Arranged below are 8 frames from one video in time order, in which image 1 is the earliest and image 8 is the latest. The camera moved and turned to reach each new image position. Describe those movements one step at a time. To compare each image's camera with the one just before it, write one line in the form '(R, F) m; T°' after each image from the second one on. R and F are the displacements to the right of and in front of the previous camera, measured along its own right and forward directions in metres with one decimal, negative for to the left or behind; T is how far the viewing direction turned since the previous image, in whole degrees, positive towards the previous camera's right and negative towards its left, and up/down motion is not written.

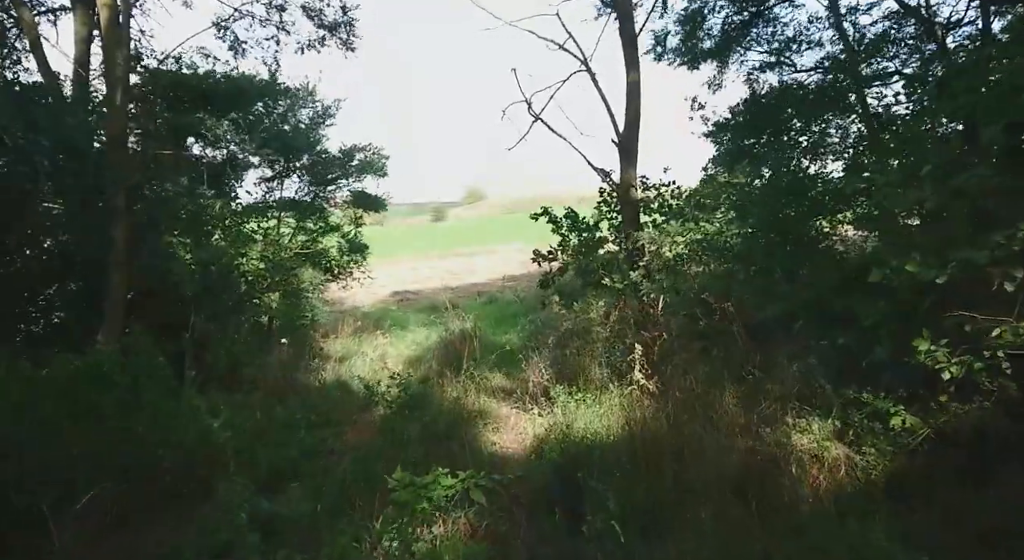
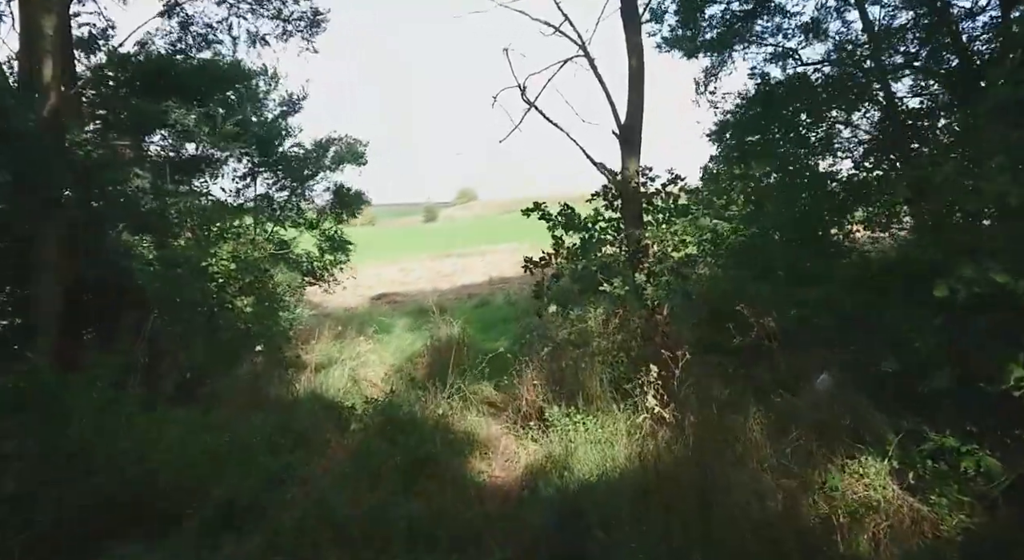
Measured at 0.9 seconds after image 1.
(0.0, +0.6) m; +1°
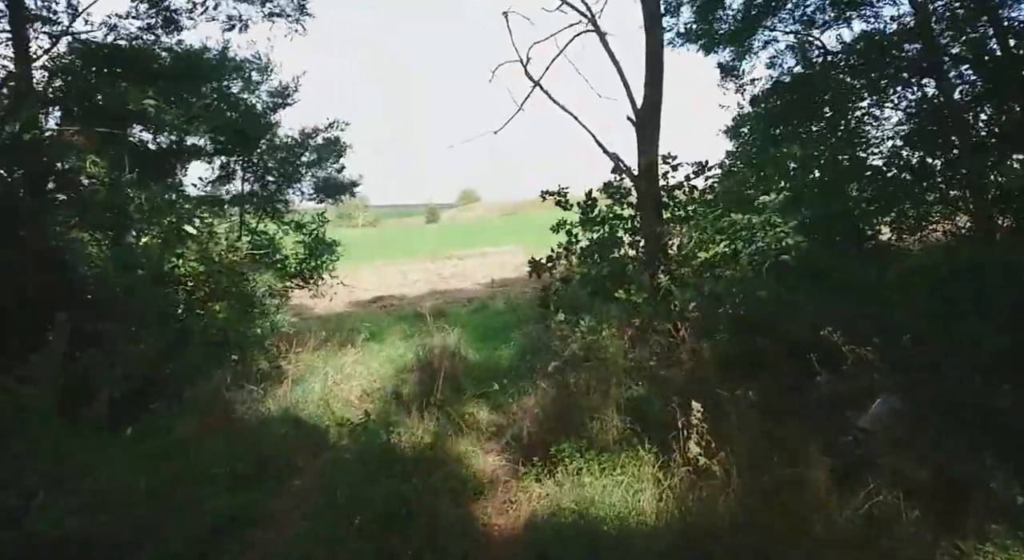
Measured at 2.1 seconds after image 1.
(0.0, +0.8) m; 0°
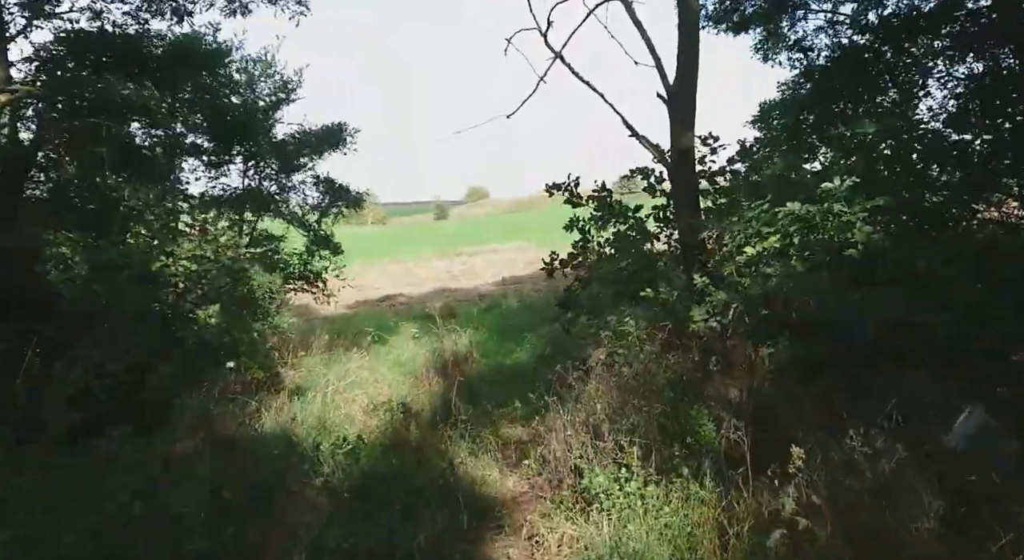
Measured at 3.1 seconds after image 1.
(-0.1, +0.6) m; -1°
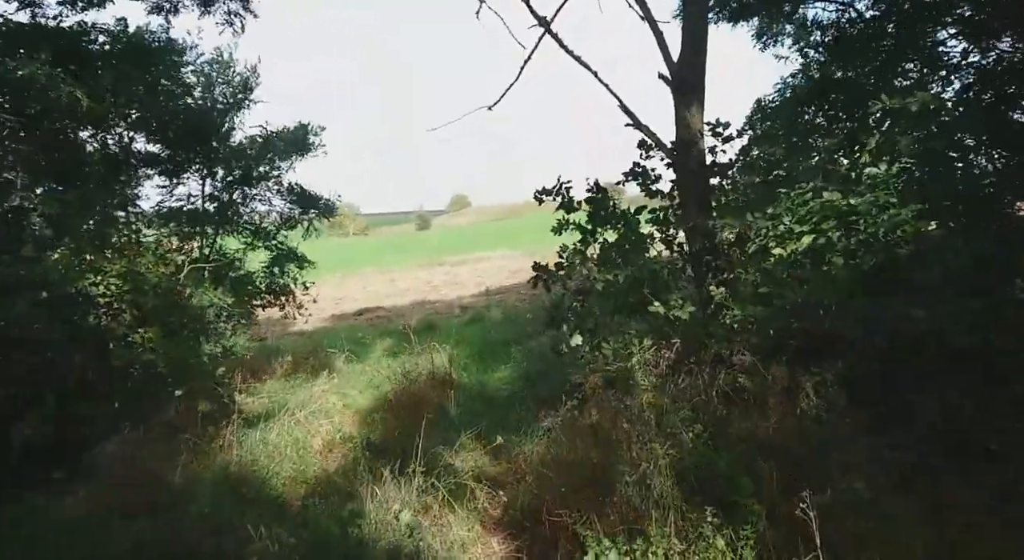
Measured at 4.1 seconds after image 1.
(0.0, +0.7) m; +1°
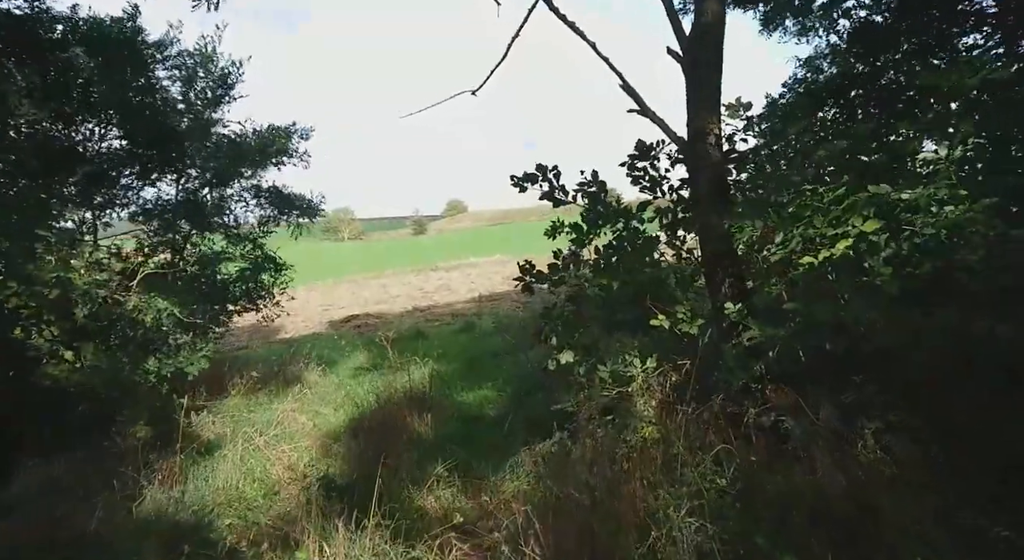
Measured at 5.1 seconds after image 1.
(+0.1, +0.7) m; 0°
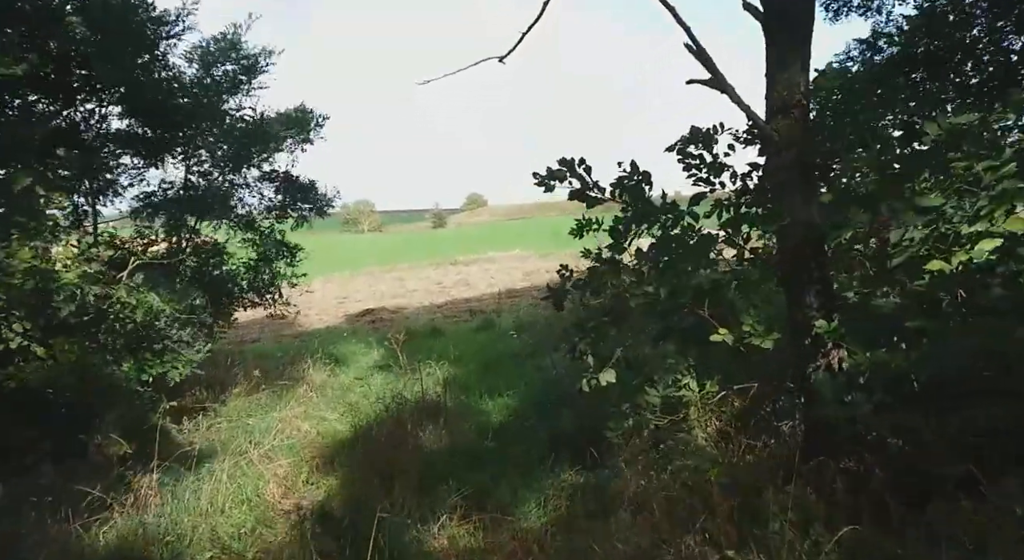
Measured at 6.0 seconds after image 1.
(-0.1, +0.6) m; -1°
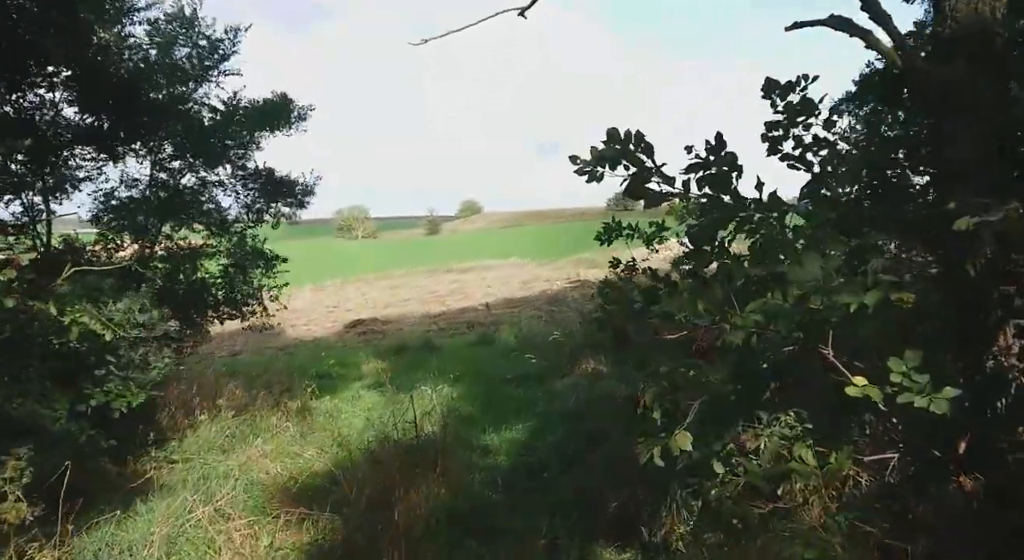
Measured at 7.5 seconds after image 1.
(-0.1, +1.0) m; 0°
